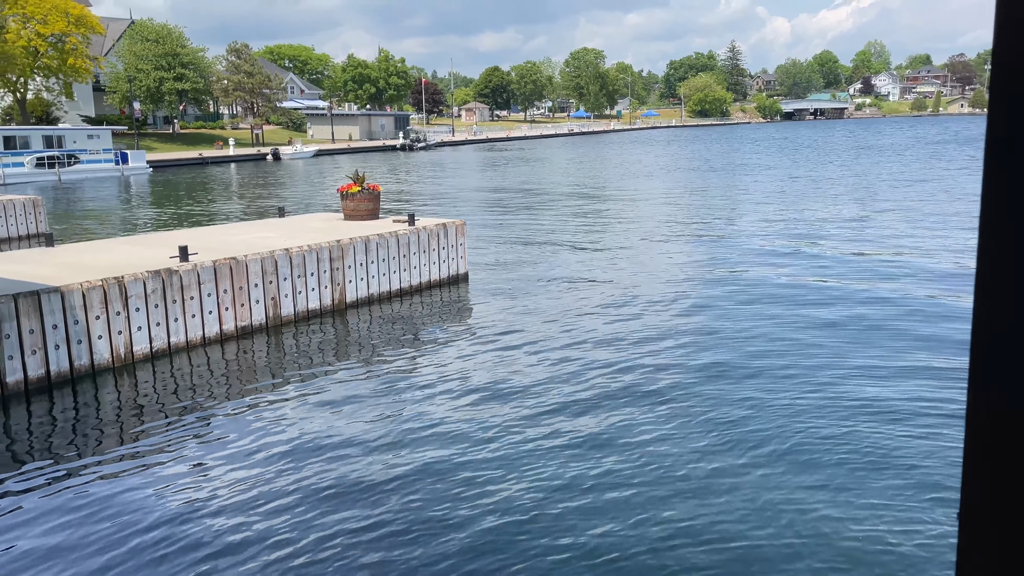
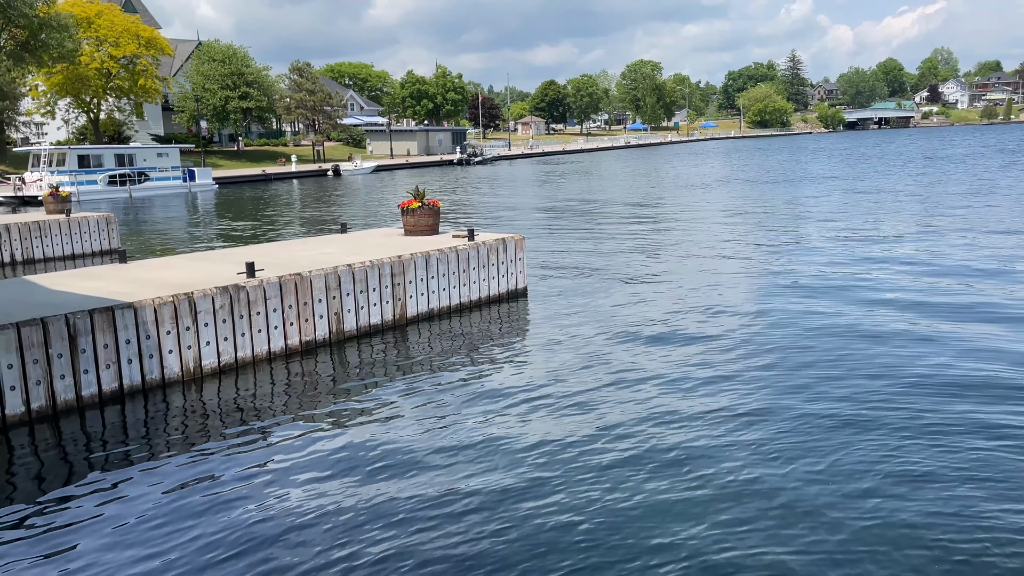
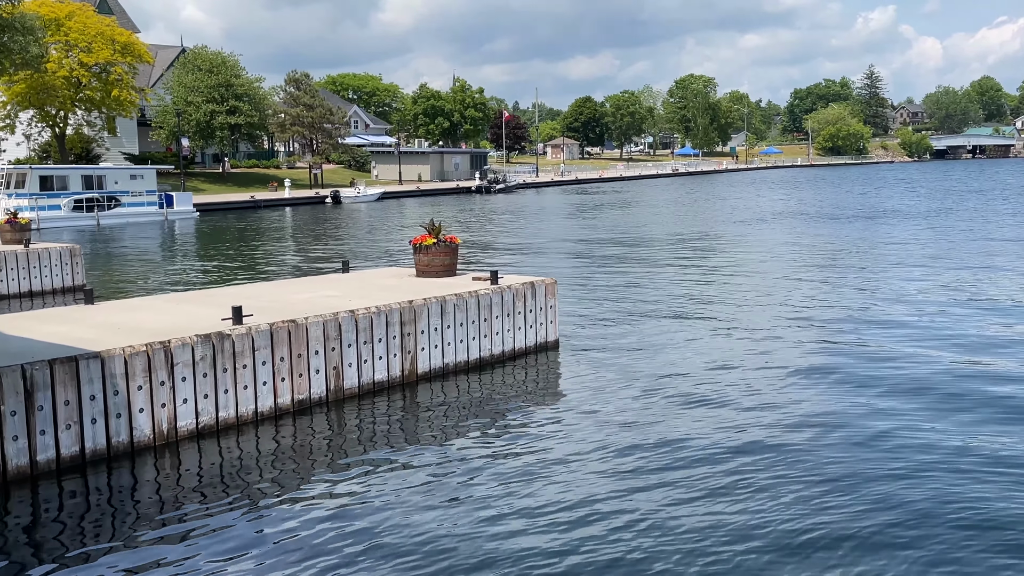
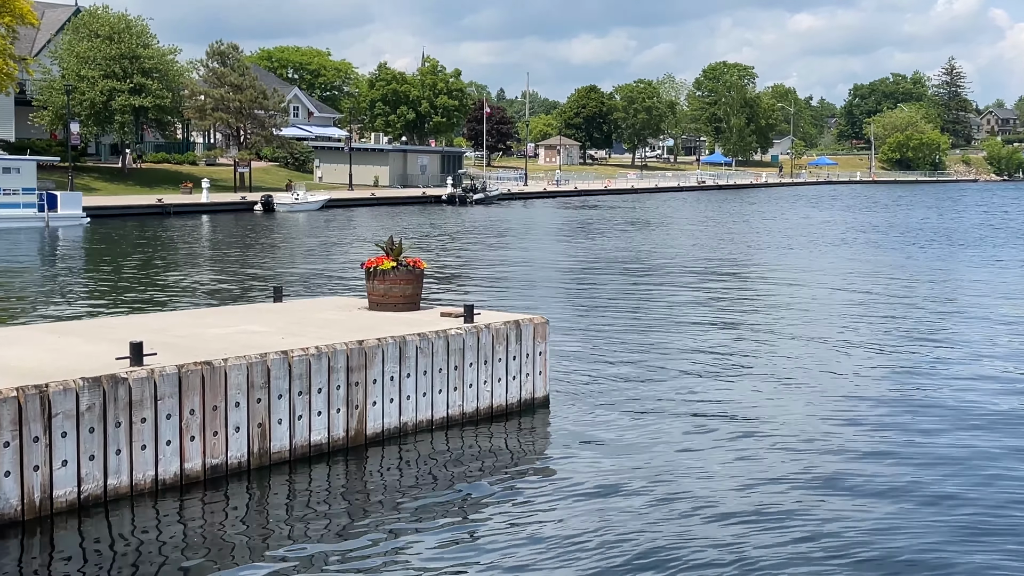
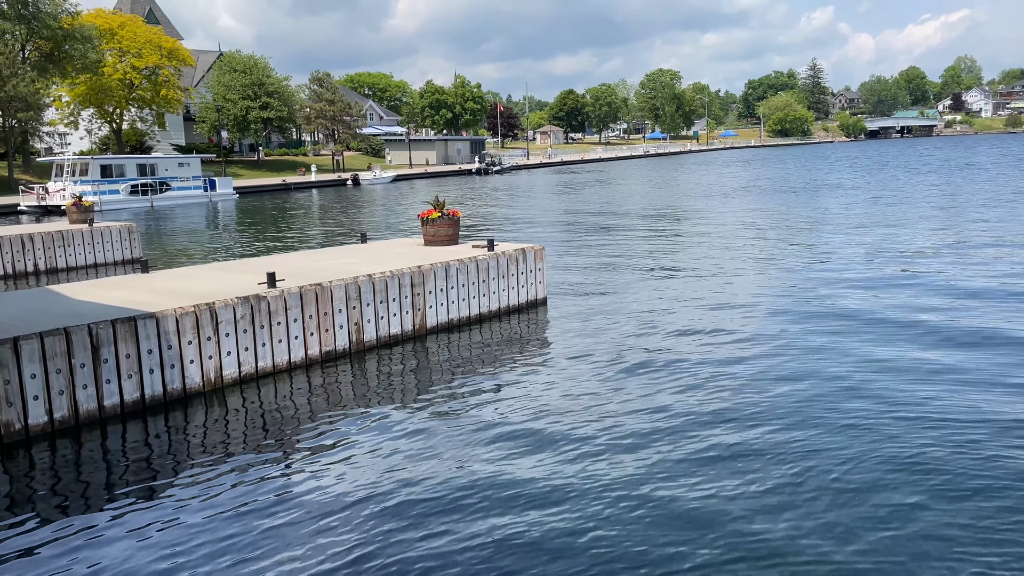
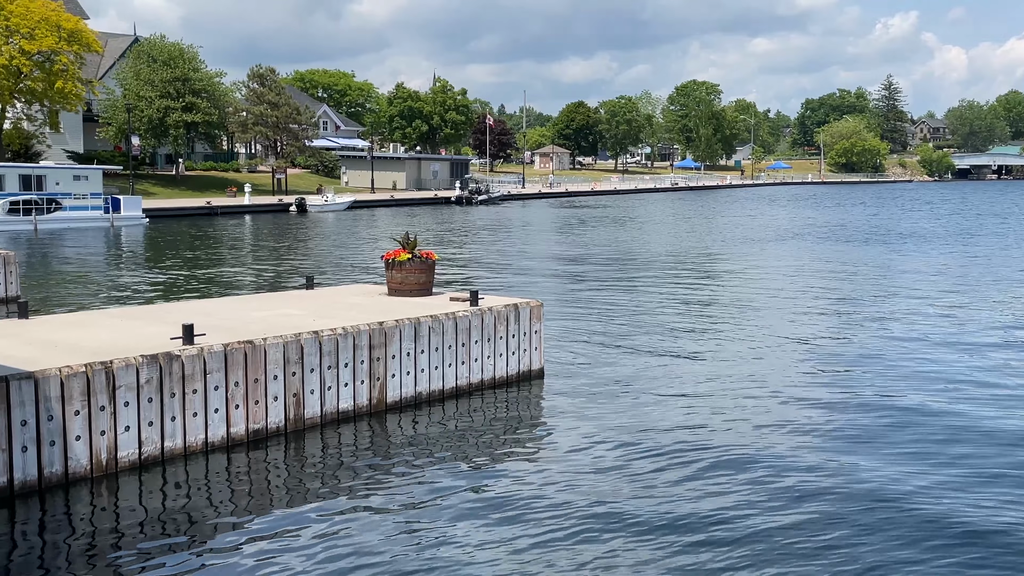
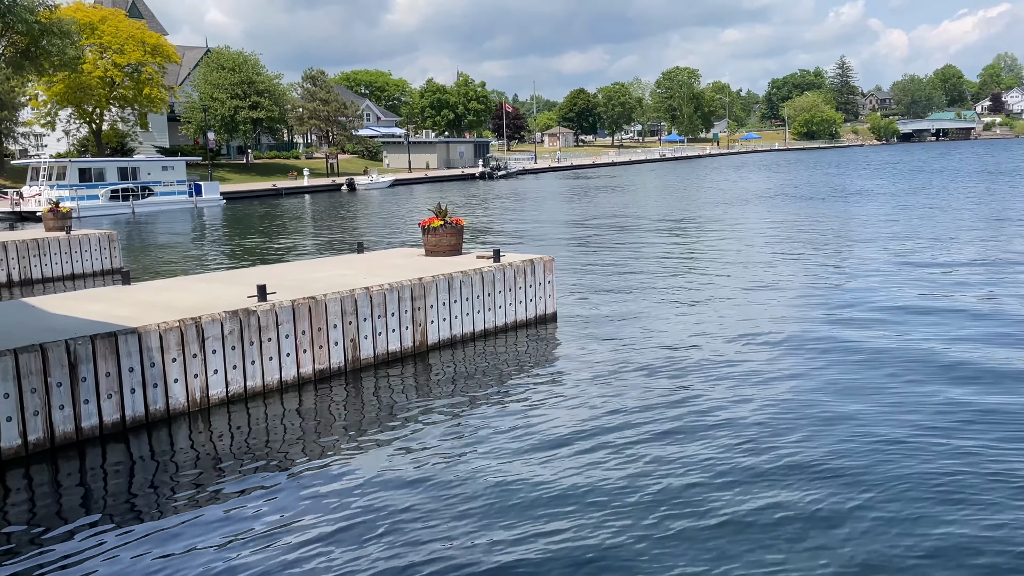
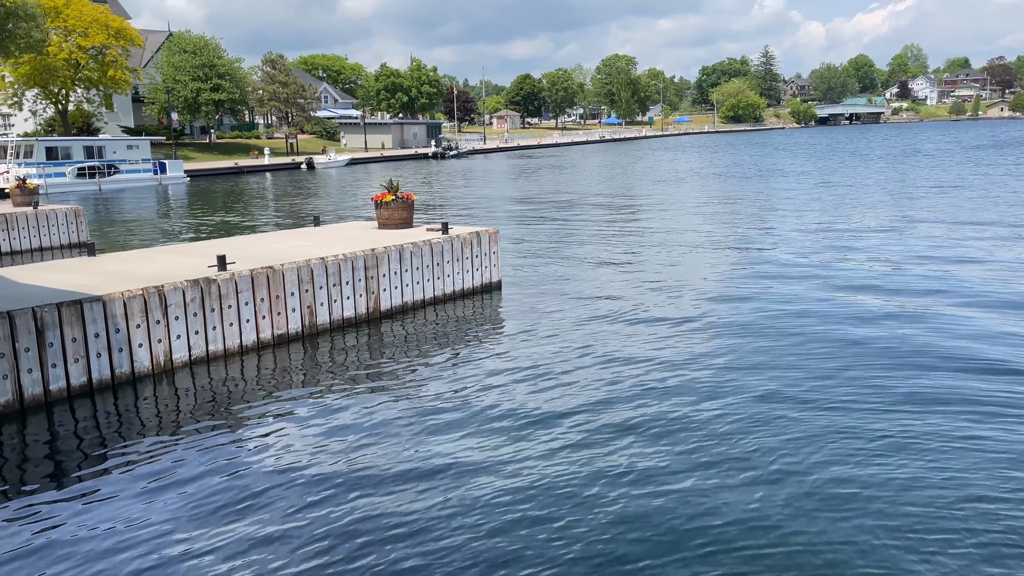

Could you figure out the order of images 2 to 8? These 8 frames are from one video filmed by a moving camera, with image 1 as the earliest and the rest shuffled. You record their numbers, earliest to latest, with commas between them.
8, 2, 5, 7, 3, 6, 4
